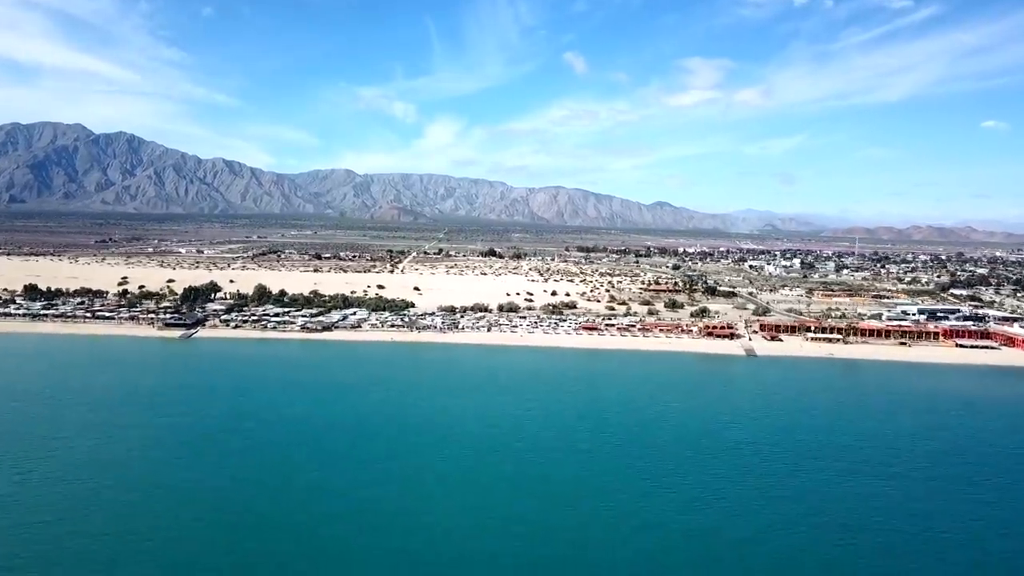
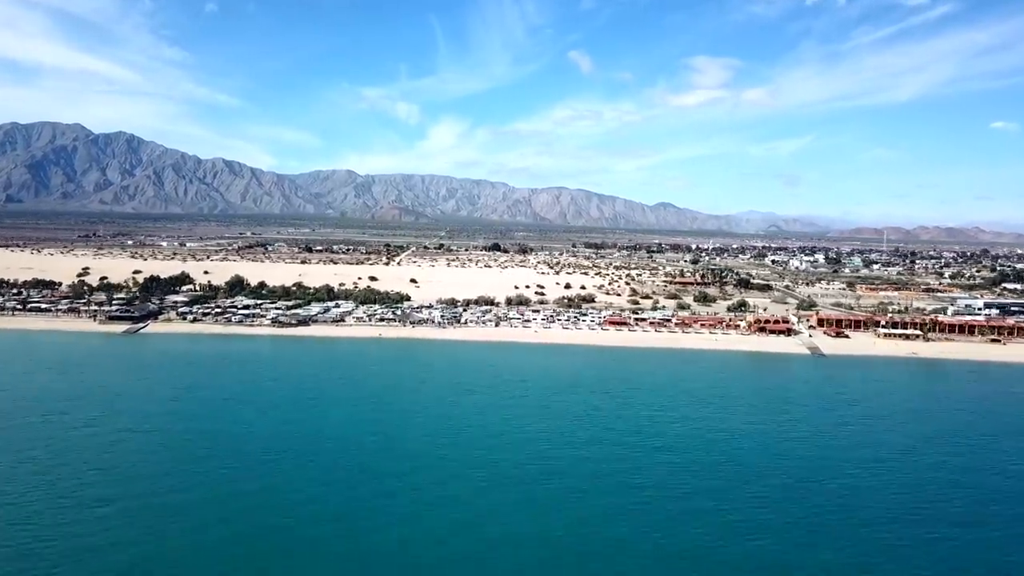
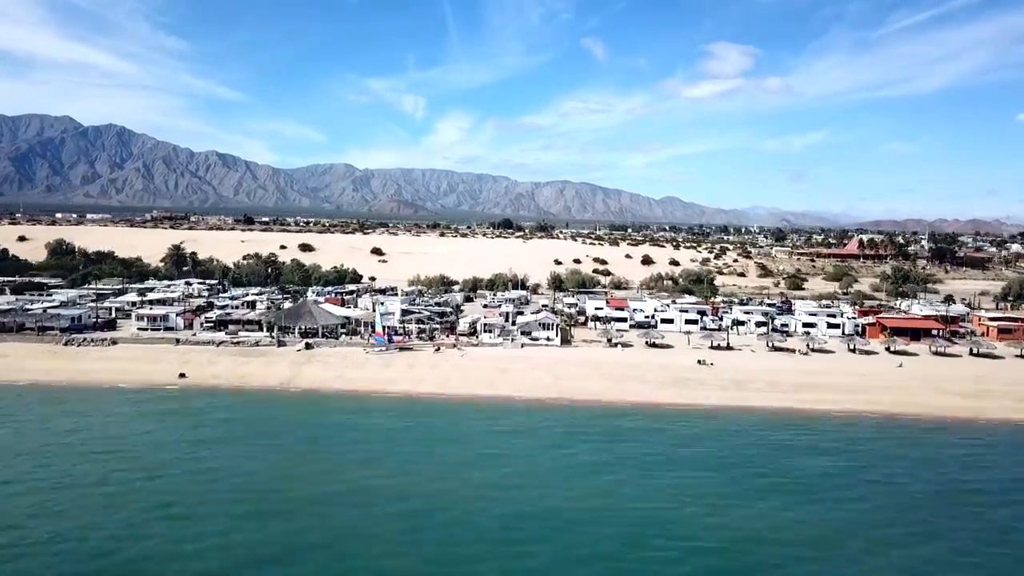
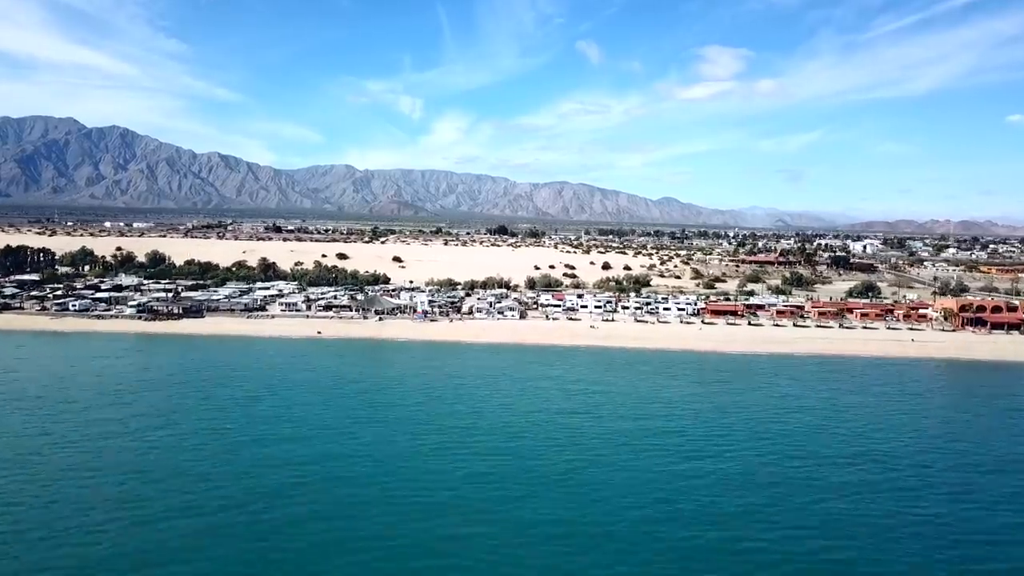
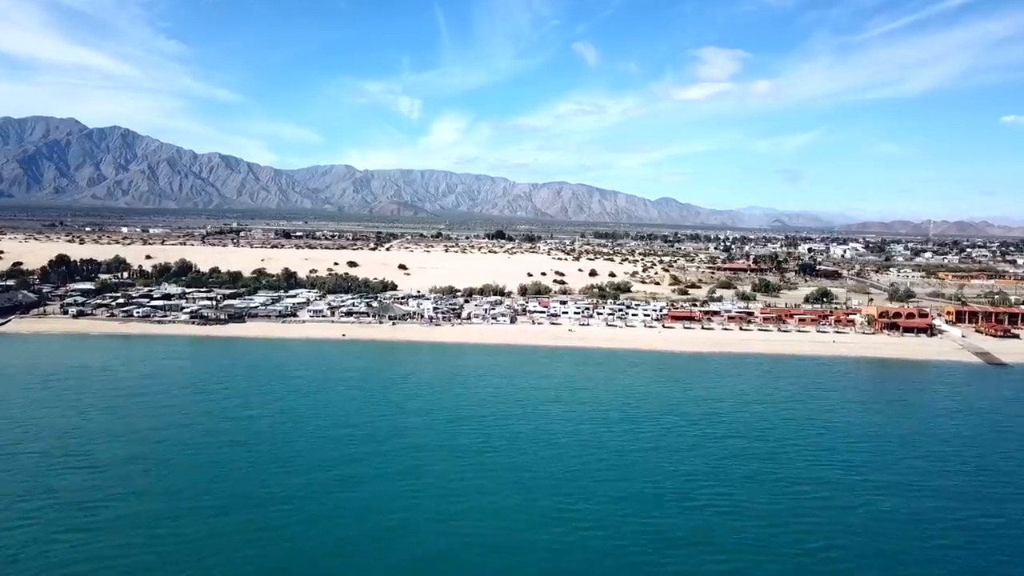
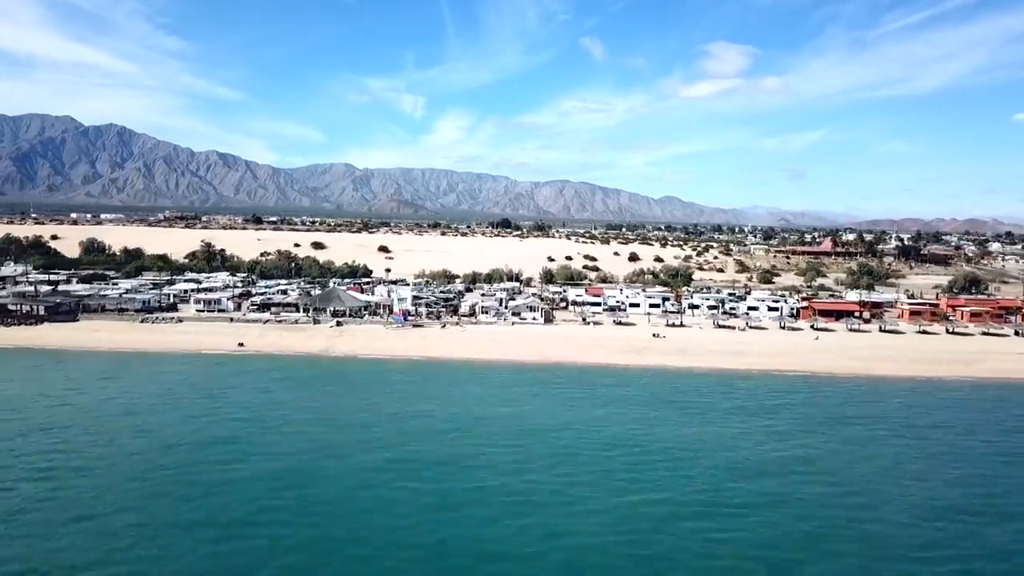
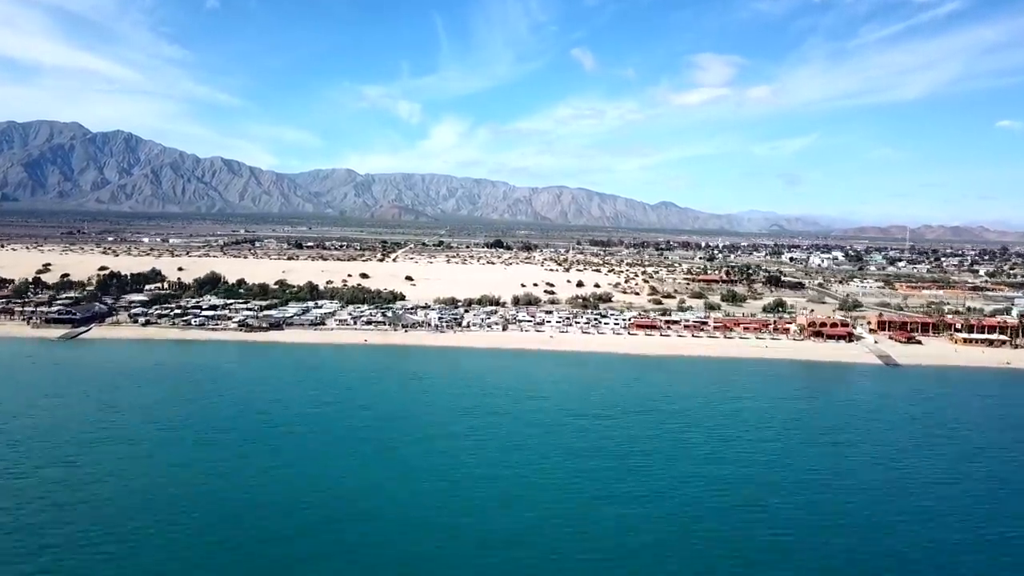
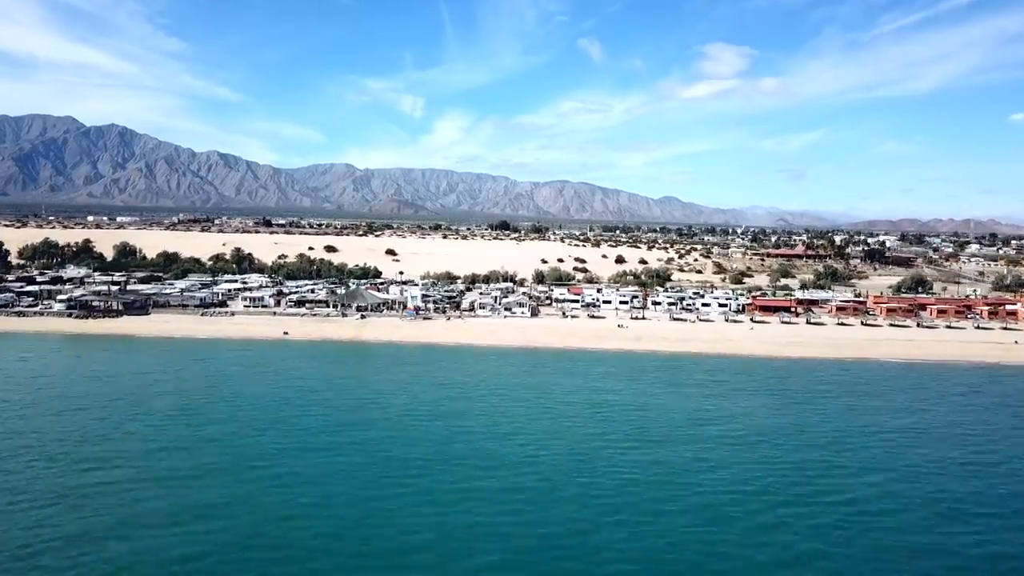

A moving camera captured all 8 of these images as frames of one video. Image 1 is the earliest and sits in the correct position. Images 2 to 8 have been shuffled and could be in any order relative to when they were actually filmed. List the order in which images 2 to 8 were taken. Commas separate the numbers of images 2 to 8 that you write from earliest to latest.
2, 7, 5, 4, 8, 6, 3
